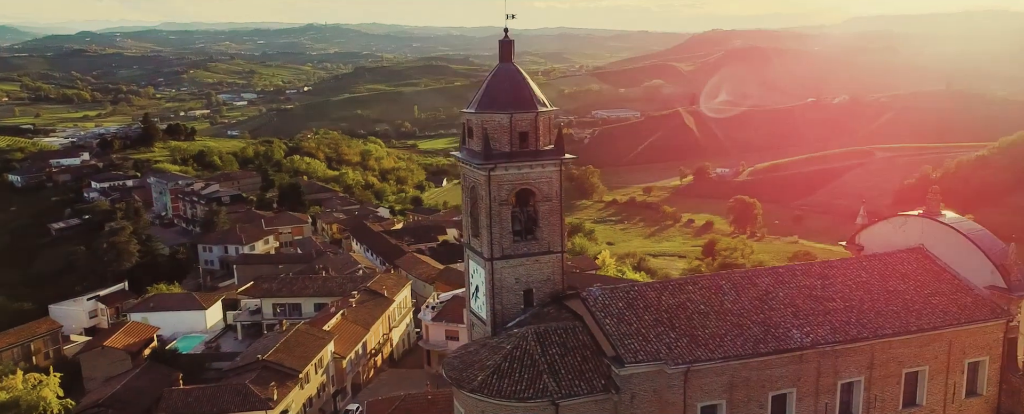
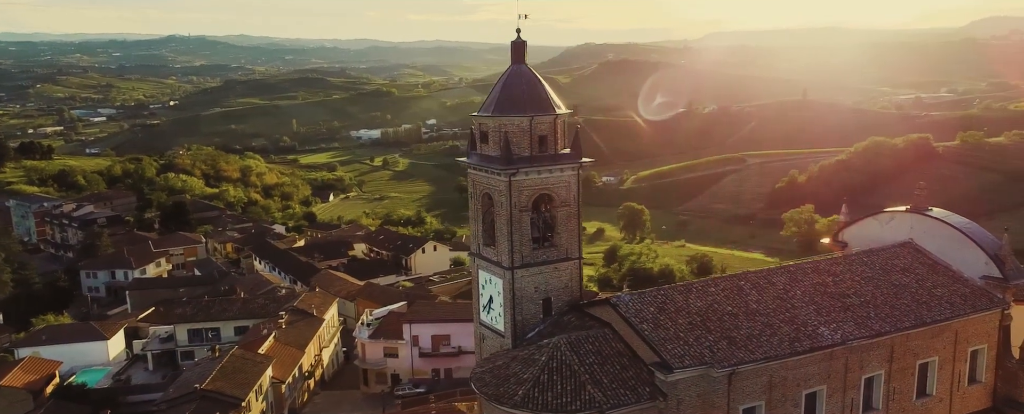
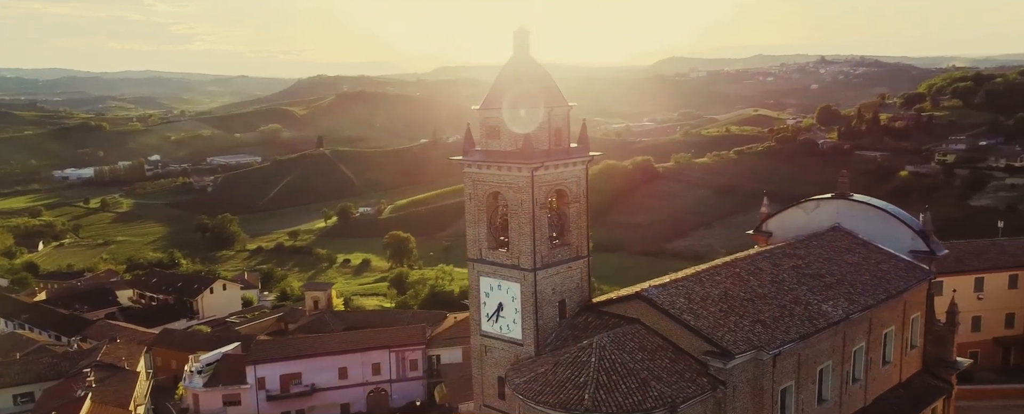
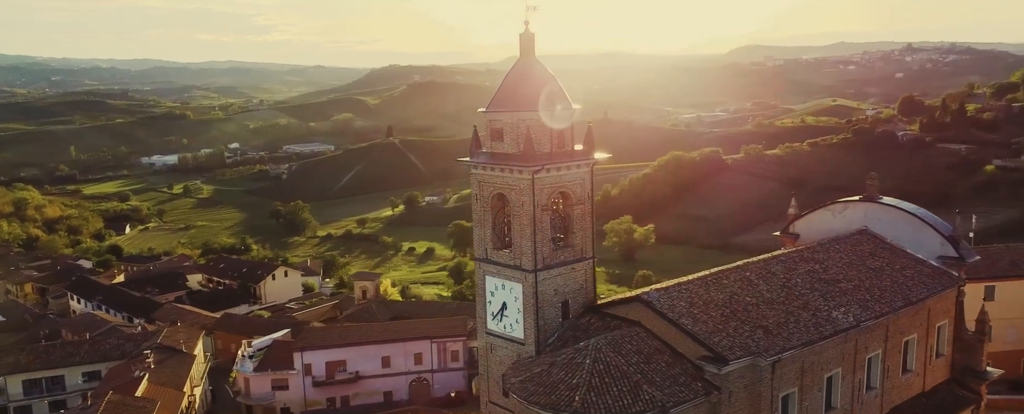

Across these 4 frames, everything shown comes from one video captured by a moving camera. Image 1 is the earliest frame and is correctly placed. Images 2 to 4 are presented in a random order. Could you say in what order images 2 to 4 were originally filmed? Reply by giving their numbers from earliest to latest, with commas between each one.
2, 4, 3
